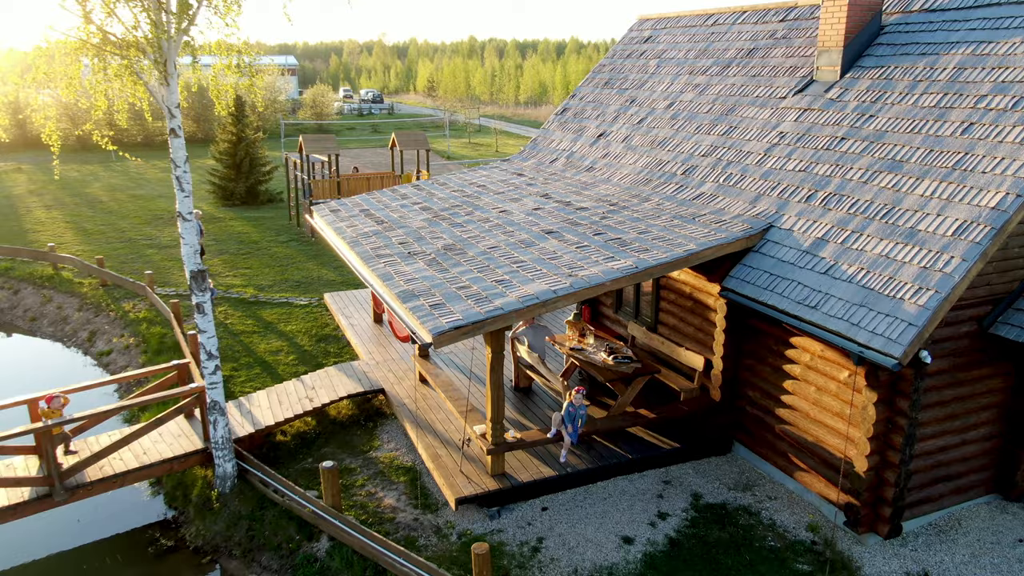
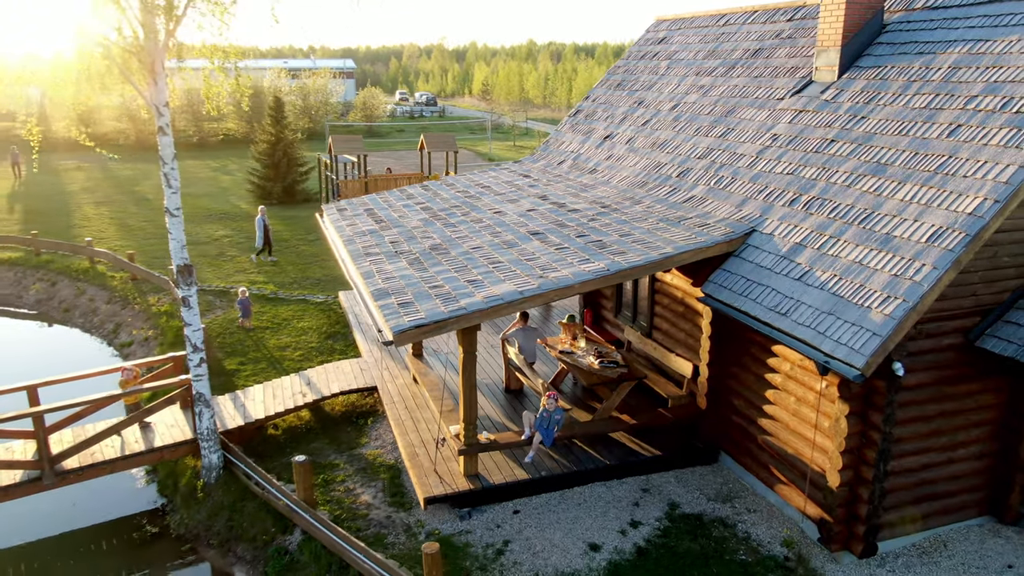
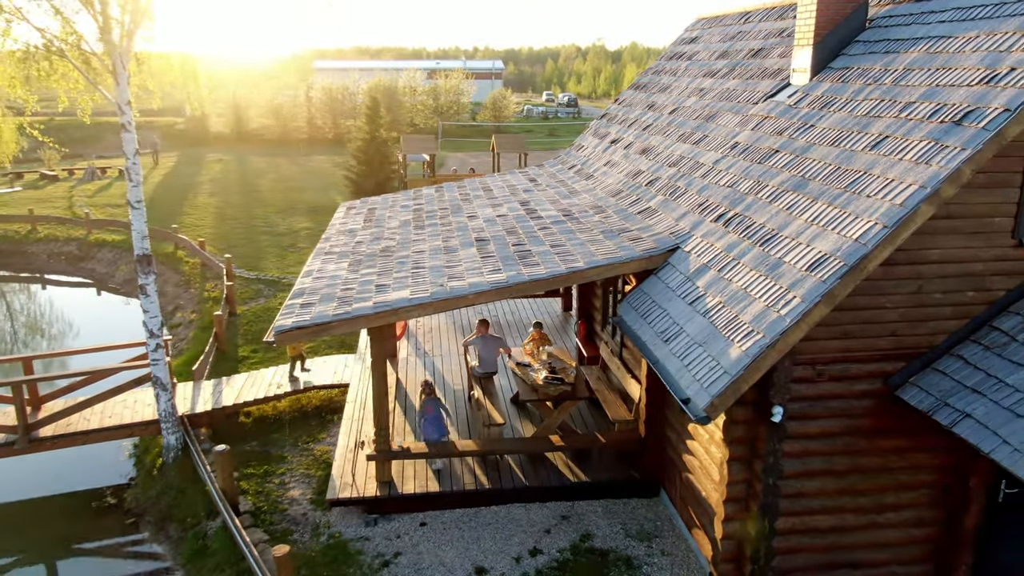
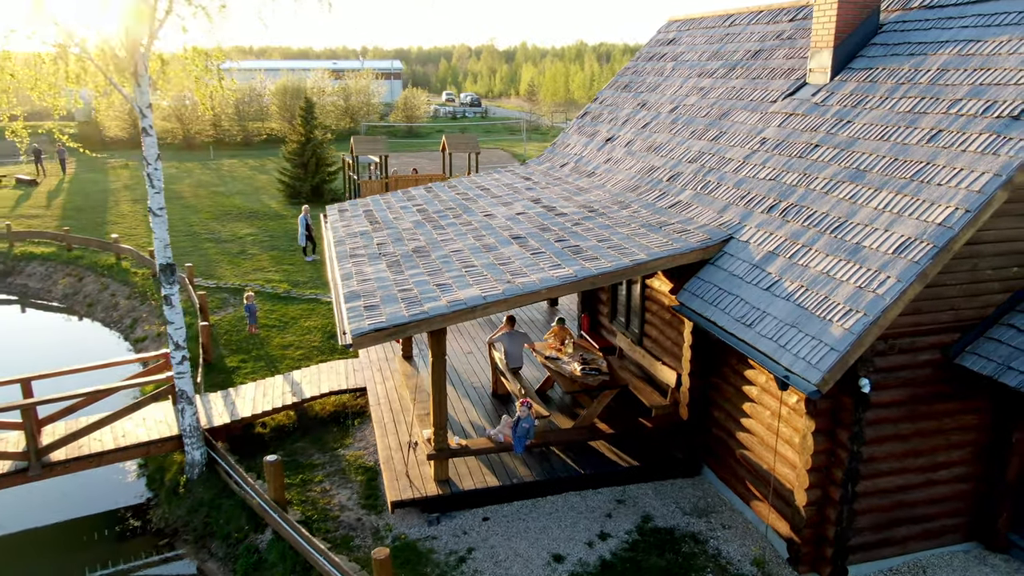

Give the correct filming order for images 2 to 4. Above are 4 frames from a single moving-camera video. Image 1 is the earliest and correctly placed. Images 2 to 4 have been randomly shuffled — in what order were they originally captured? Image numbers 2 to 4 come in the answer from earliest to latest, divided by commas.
2, 4, 3
